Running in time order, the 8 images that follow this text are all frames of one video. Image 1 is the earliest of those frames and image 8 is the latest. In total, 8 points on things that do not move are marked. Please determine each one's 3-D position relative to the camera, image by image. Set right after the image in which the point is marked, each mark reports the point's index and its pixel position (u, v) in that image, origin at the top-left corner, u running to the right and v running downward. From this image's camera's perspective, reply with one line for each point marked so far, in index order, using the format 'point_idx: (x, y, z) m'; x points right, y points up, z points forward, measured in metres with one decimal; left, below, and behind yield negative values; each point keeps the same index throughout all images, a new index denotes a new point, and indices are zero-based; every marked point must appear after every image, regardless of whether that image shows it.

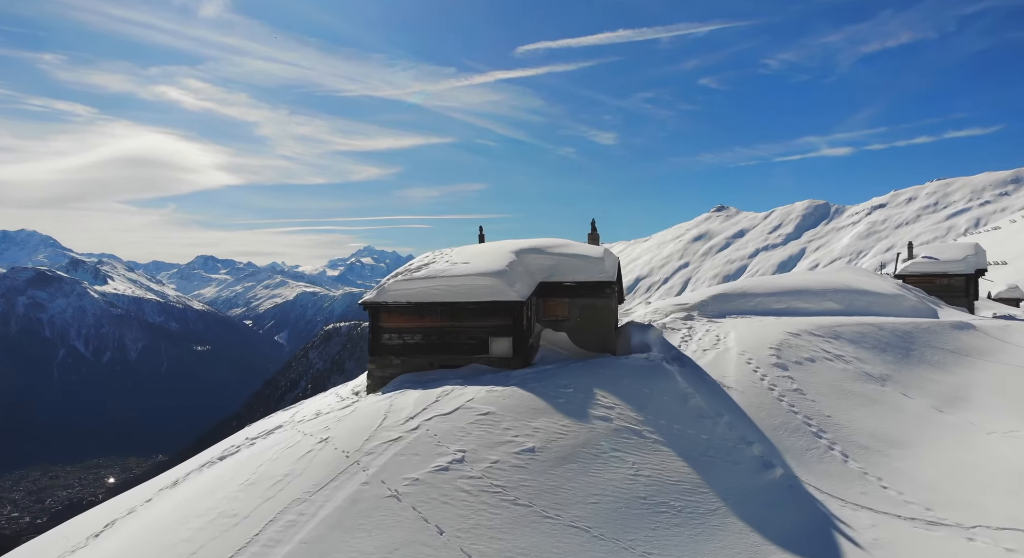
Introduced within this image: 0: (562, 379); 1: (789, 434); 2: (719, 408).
0: (+1.4, -2.8, +17.6) m
1: (+7.3, -4.2, +17.3) m
2: (+5.7, -3.7, +17.8) m
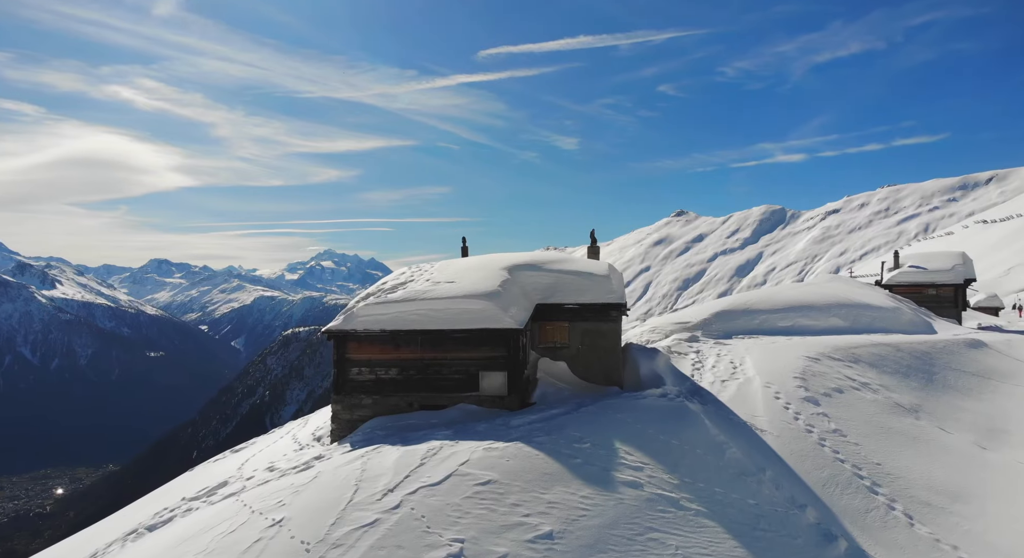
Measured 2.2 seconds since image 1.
0: (+1.4, -3.4, +14.4) m
1: (+7.3, -4.8, +14.4) m
2: (+5.7, -4.3, +14.8) m
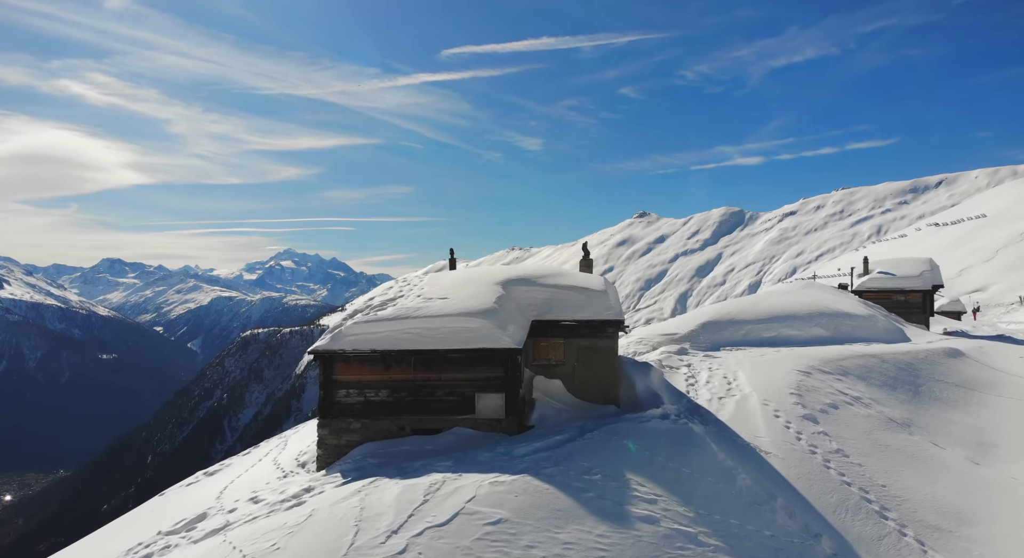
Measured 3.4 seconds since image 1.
0: (+1.5, -3.9, +13.7) m
1: (+7.4, -5.3, +14.0) m
2: (+5.8, -4.8, +14.4) m
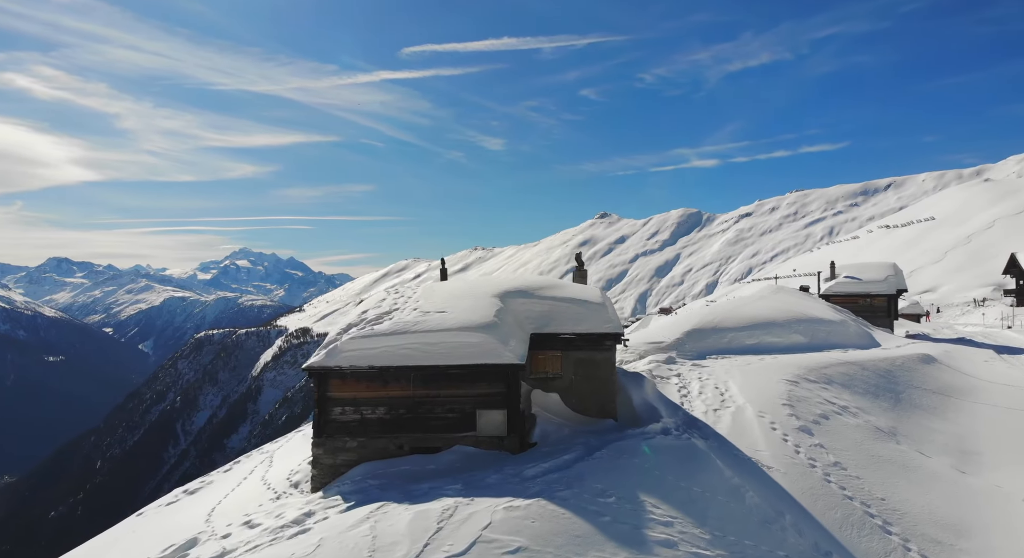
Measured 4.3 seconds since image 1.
0: (+1.8, -4.3, +13.5) m
1: (+7.6, -5.7, +14.1) m
2: (+6.0, -5.1, +14.4) m
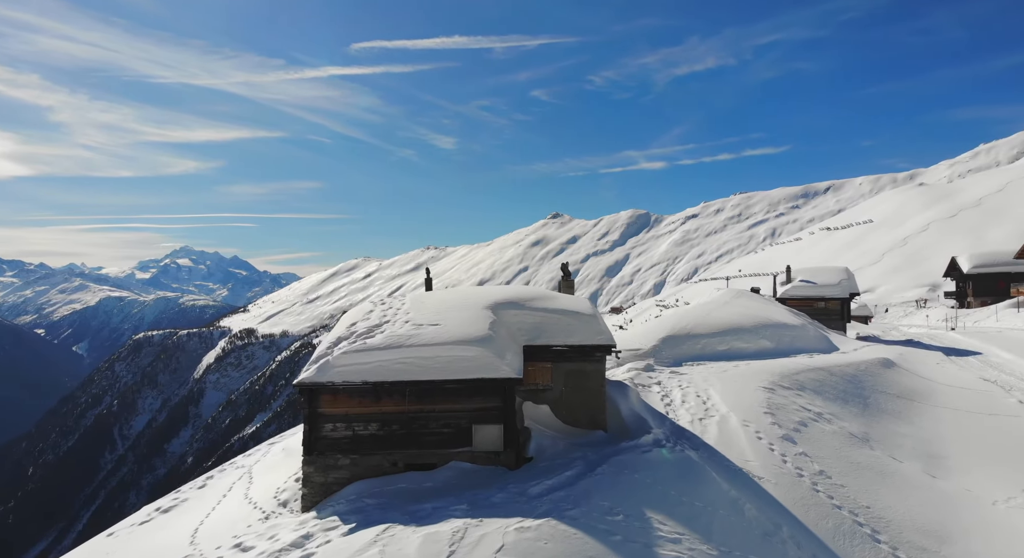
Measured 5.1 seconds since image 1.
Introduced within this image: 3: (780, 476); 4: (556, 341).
0: (+1.9, -4.6, +13.5) m
1: (+7.7, -6.1, +14.5) m
2: (+6.0, -5.5, +14.7) m
3: (+7.1, -5.2, +17.0) m
4: (+1.3, -1.8, +18.4) m
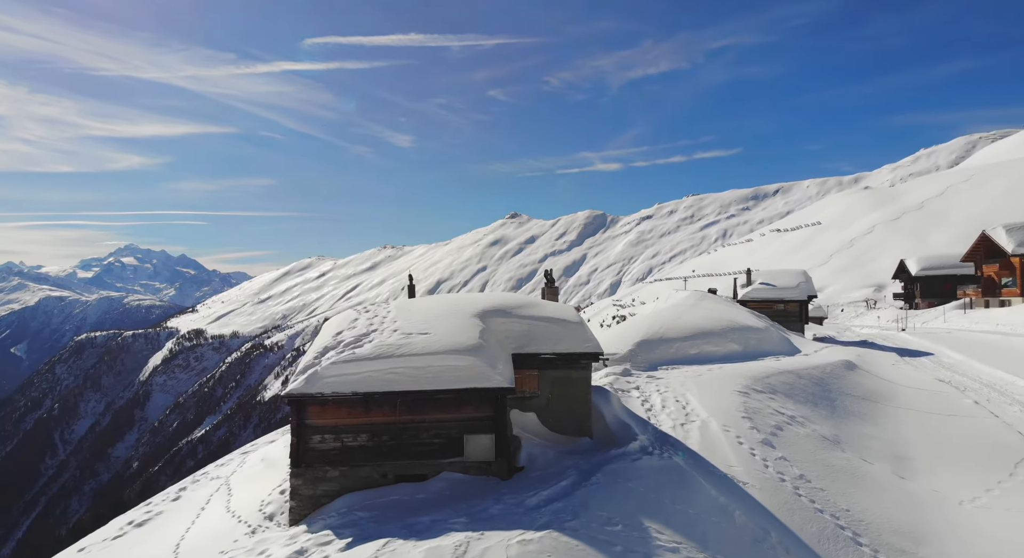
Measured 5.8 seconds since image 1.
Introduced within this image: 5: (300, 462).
0: (+1.9, -4.9, +13.6) m
1: (+7.6, -6.3, +15.0) m
2: (+5.9, -5.7, +15.0) m
3: (+6.8, -5.5, +17.4) m
4: (+0.9, -2.0, +18.5) m
5: (-5.3, -4.6, +15.9) m
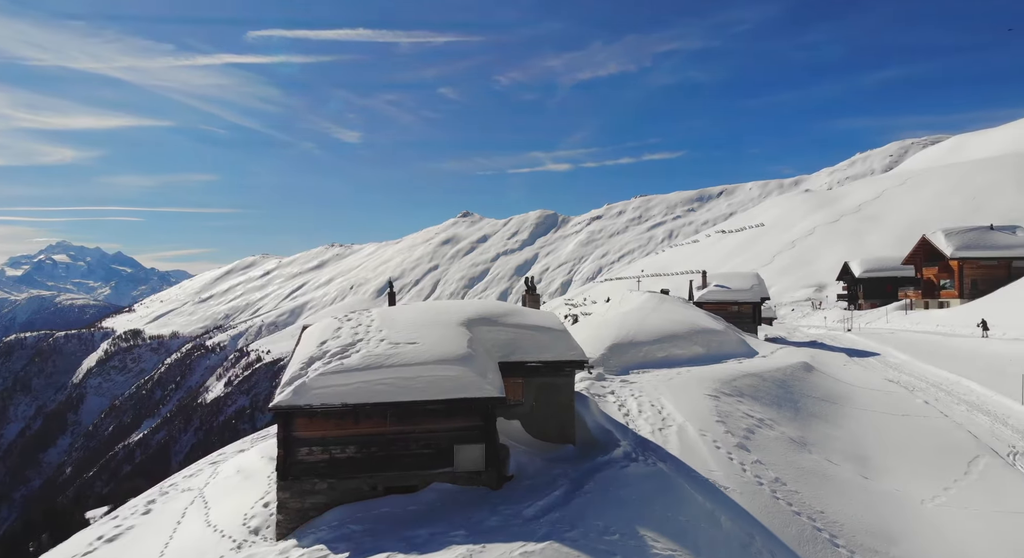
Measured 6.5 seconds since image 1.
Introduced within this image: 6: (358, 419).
0: (+1.8, -5.1, +13.8) m
1: (+7.4, -6.6, +15.7) m
2: (+5.7, -6.0, +15.5) m
3: (+6.5, -5.8, +18.0) m
4: (+0.5, -2.3, +18.6) m
5: (-5.5, -4.8, +15.6) m
6: (-3.8, -3.5, +15.9) m
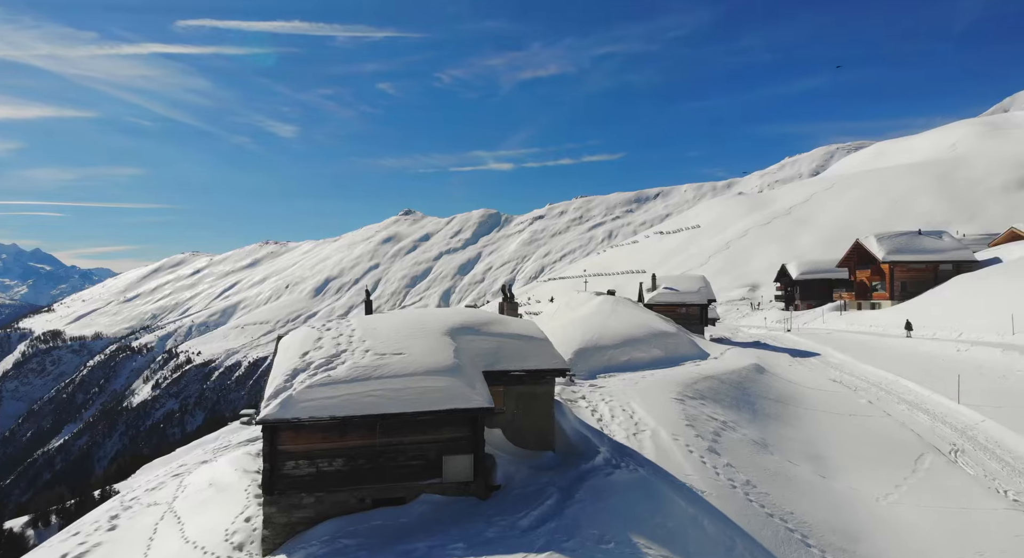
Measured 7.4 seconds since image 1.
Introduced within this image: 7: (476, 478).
0: (+1.7, -5.4, +14.1) m
1: (+7.1, -6.9, +16.5) m
2: (+5.5, -6.3, +16.2) m
3: (+6.0, -6.1, +18.7) m
4: (0.0, -2.6, +18.8) m
5: (-5.7, -5.1, +15.2) m
6: (-4.1, -3.8, +15.7) m
7: (-0.9, -5.1, +16.3) m
